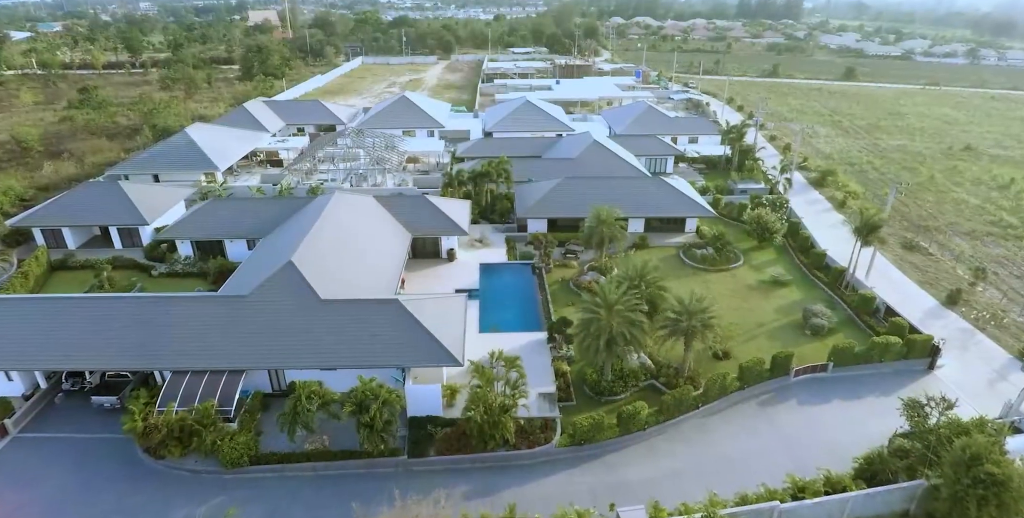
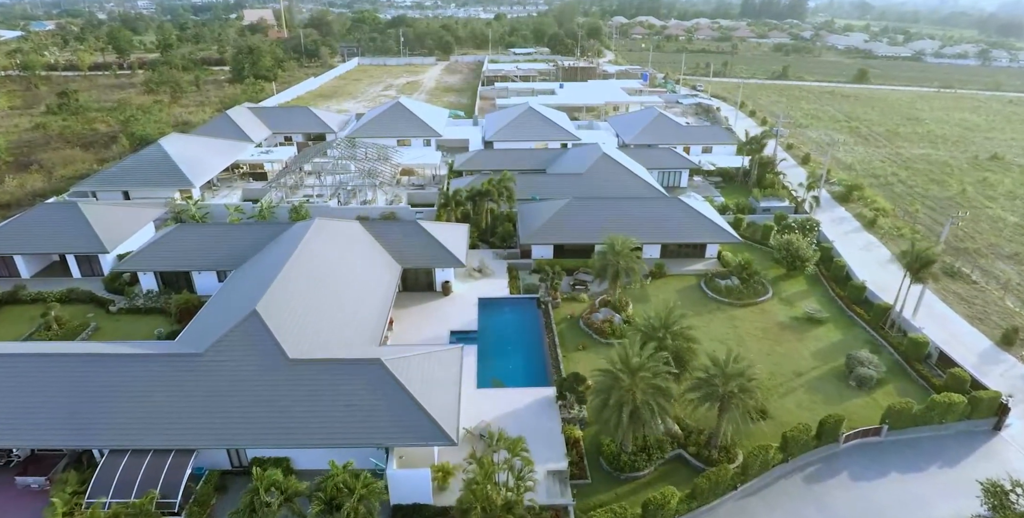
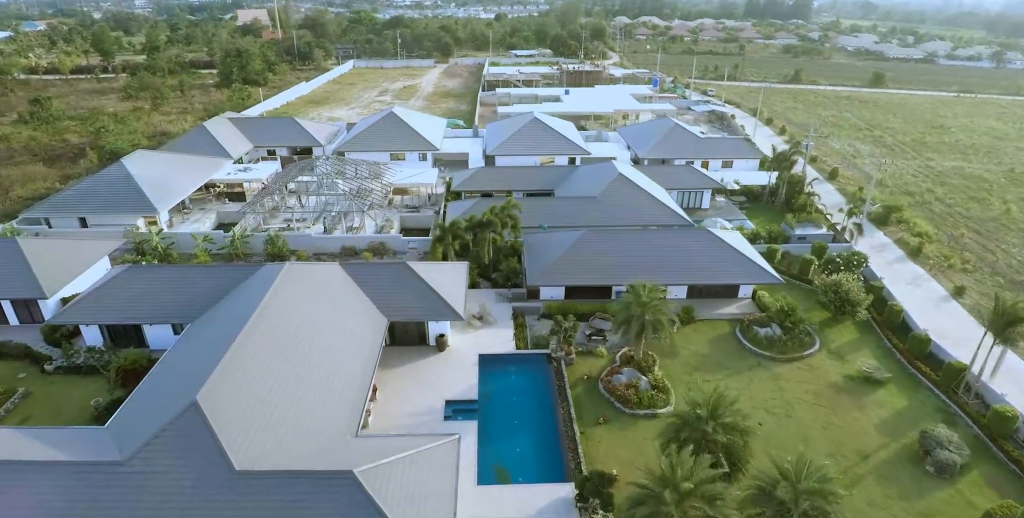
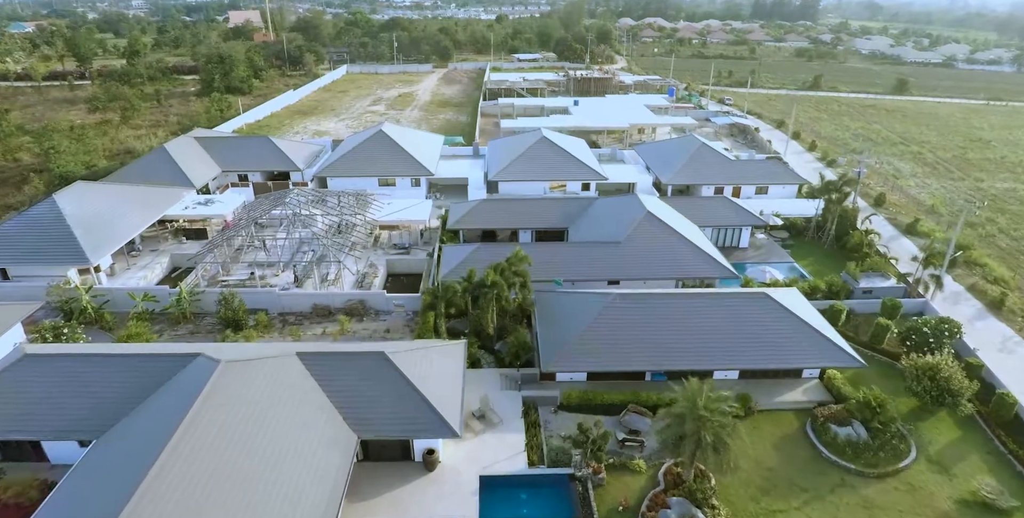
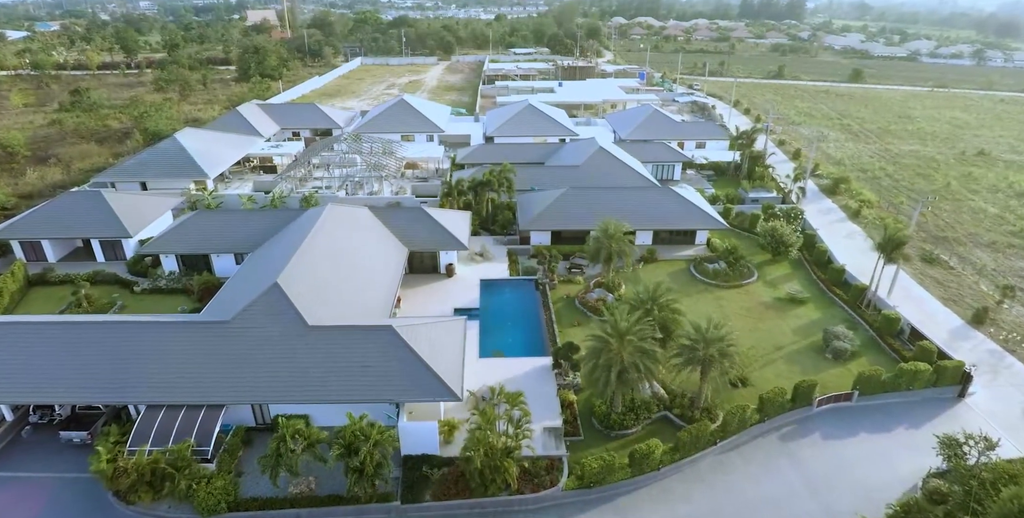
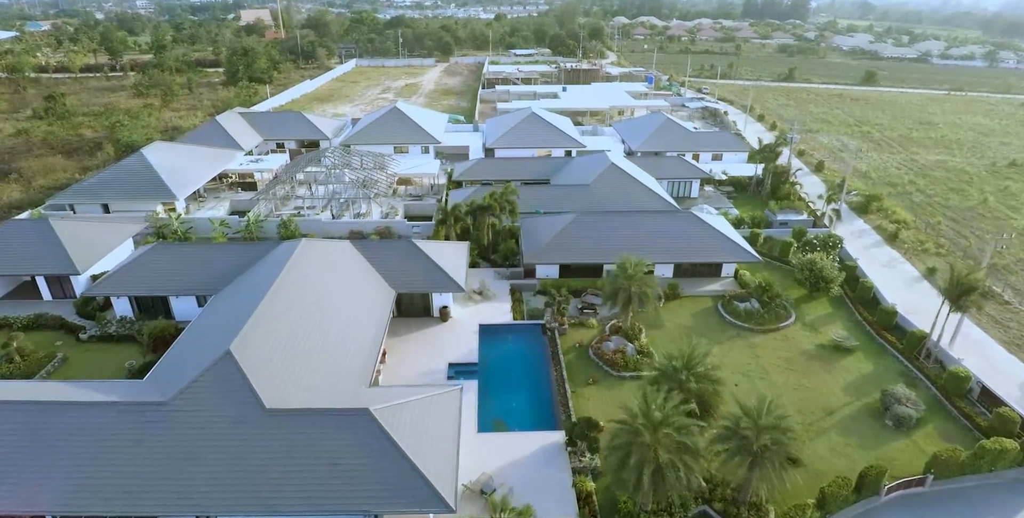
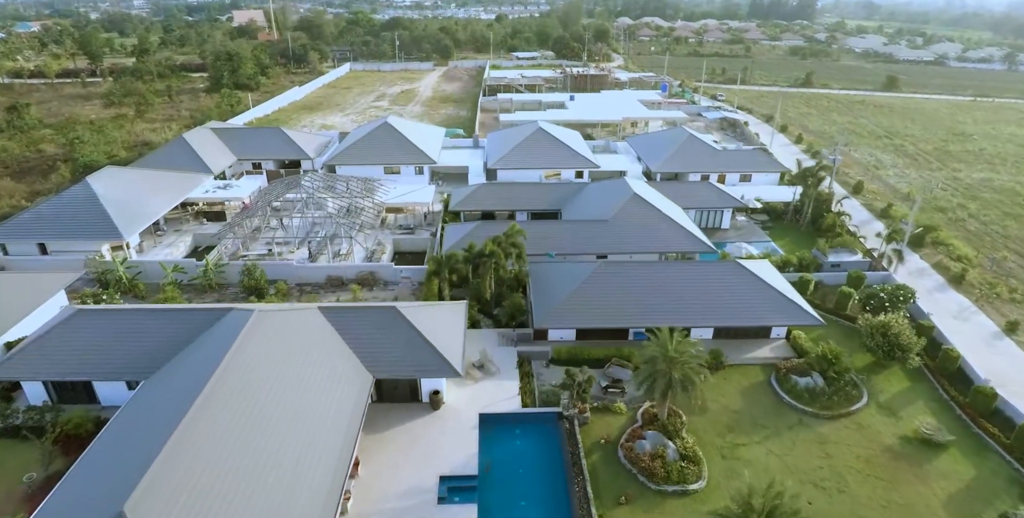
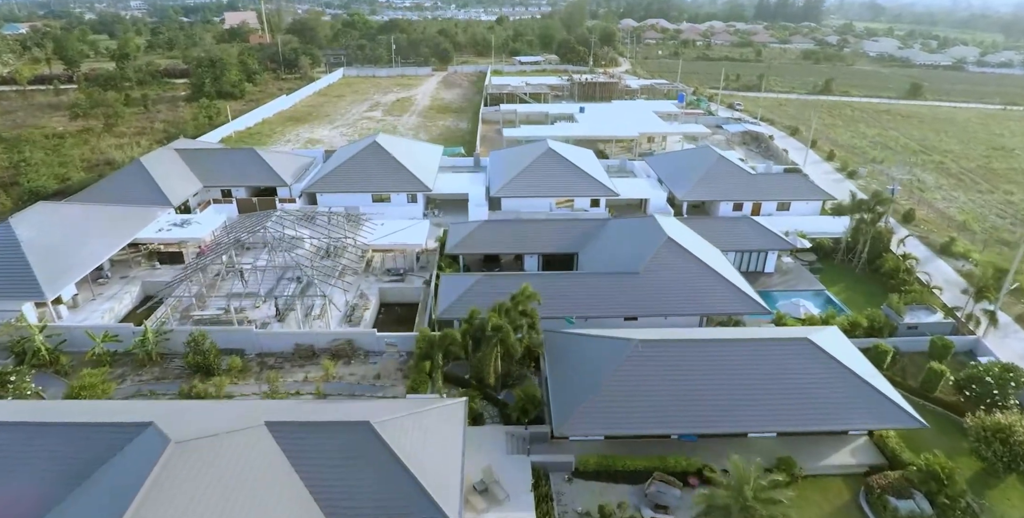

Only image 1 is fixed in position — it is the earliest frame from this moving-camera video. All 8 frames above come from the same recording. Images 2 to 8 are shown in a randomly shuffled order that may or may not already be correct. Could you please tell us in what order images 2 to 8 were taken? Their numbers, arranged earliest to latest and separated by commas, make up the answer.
5, 2, 6, 3, 7, 4, 8
